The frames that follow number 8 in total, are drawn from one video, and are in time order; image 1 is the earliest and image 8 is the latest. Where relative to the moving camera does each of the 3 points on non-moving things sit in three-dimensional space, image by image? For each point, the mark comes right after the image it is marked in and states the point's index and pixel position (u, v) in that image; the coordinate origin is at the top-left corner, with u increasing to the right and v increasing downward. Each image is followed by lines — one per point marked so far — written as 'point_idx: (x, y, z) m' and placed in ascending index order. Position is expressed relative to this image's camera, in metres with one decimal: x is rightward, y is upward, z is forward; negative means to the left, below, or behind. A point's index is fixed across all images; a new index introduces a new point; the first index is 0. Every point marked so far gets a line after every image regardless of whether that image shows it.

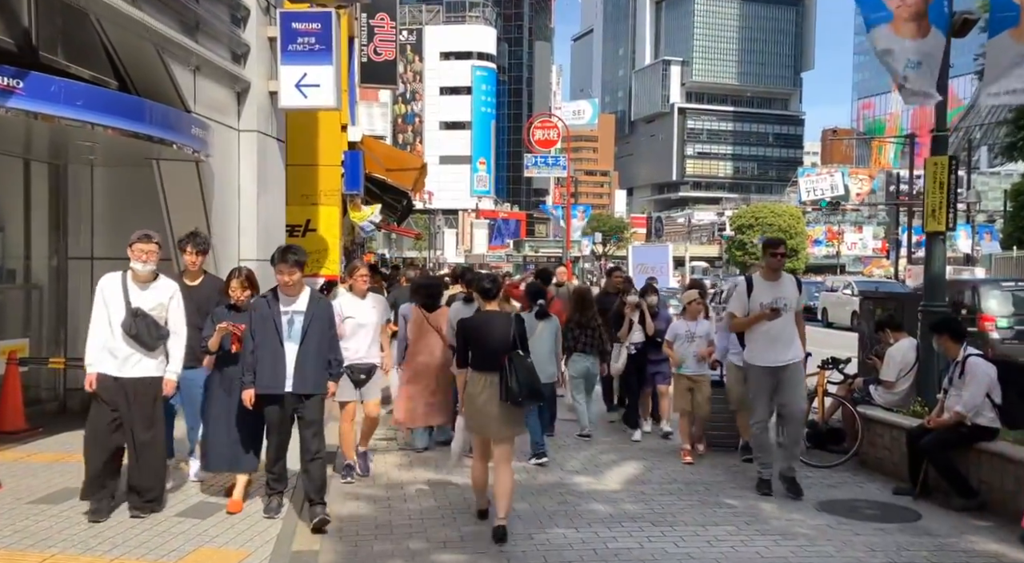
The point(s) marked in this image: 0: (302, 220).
0: (-3.9, +1.2, +16.0) m
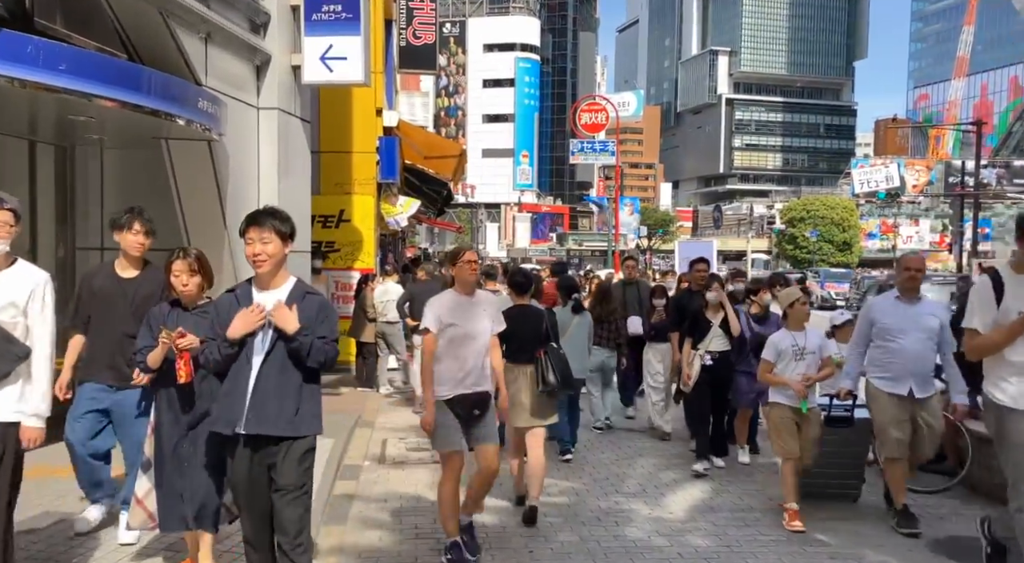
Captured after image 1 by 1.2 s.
0: (-3.1, +1.3, +15.1) m
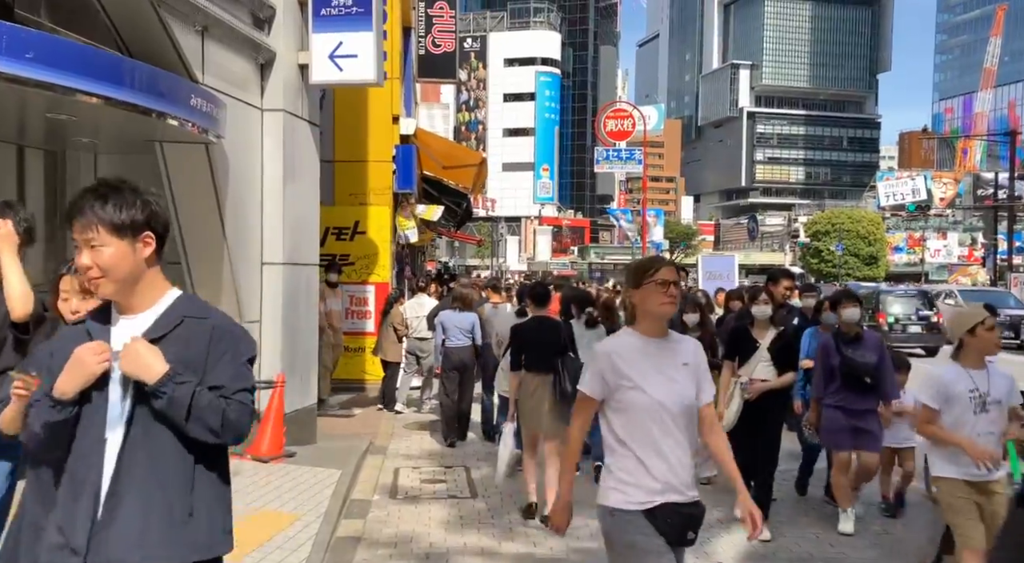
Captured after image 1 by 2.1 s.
0: (-2.7, +1.0, +14.4) m
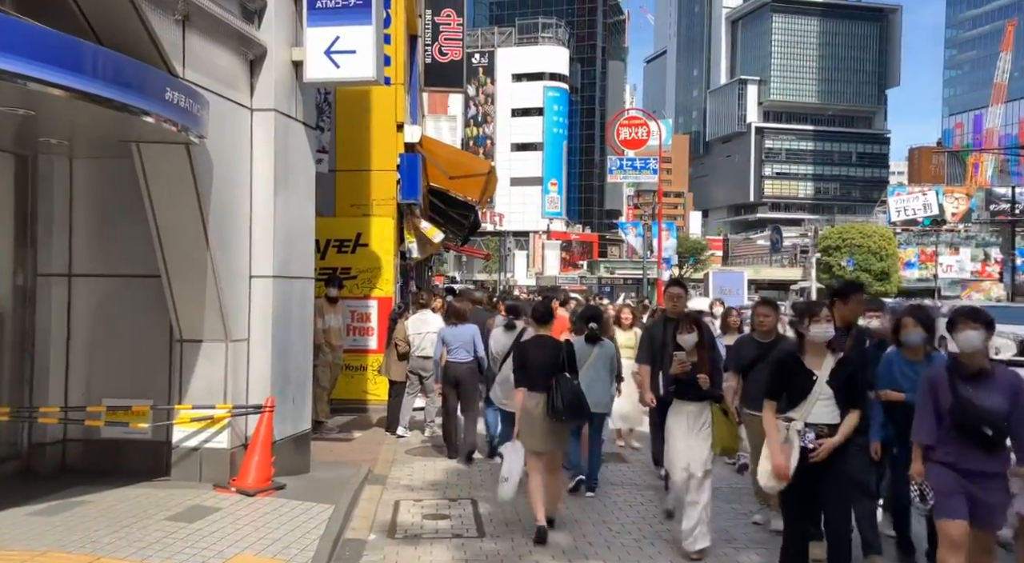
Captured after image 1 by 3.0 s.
0: (-2.6, +0.8, +13.7) m
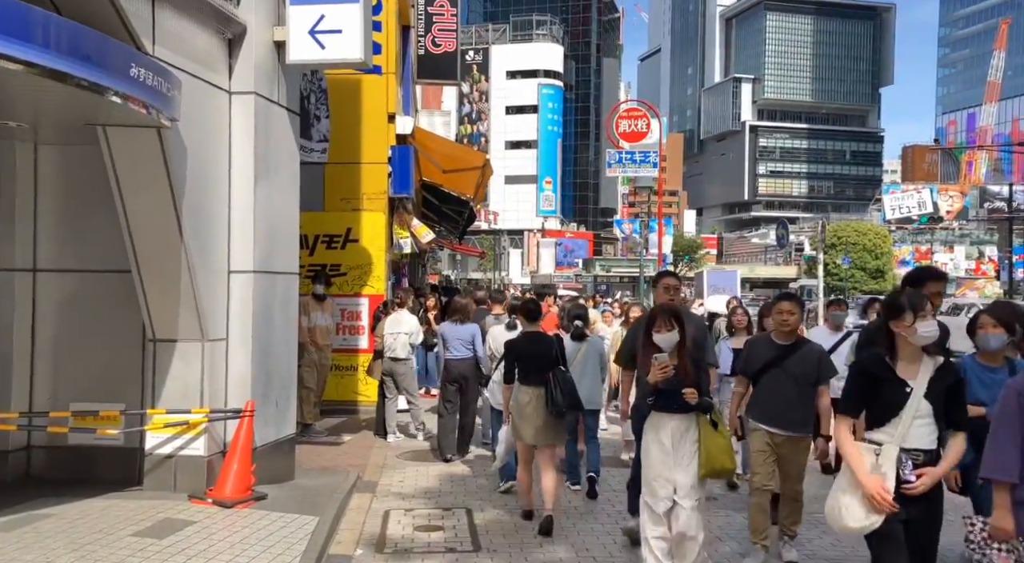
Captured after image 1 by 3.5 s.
0: (-2.6, +0.8, +13.2) m
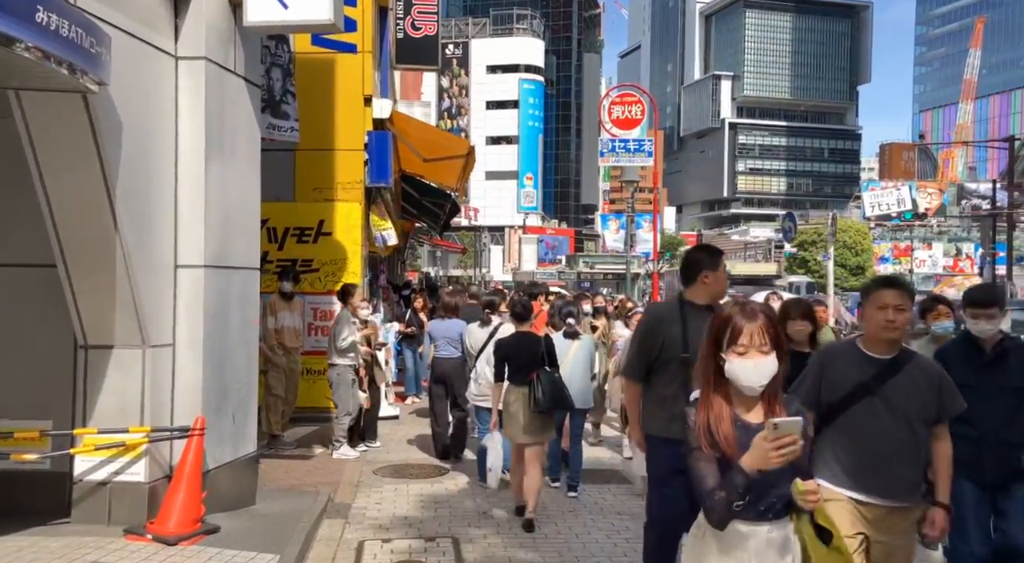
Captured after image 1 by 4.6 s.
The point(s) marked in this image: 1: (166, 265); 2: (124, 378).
0: (-2.8, +0.9, +12.2) m
1: (-2.5, +0.1, +6.3) m
2: (-2.7, -0.7, +6.0) m
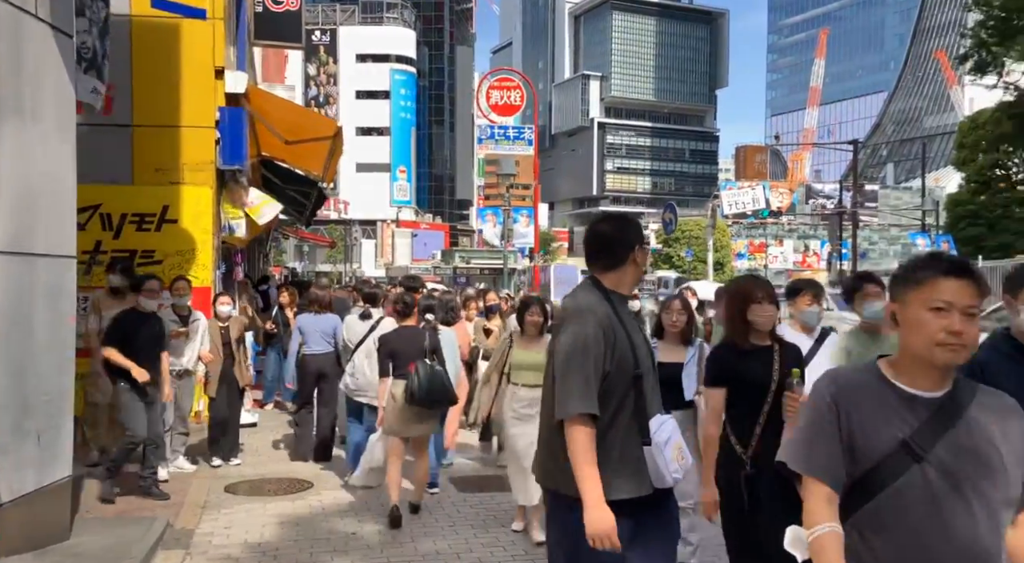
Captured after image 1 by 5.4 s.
0: (-4.5, +1.0, +10.8) m
1: (-3.3, +0.2, +5.0) m
2: (-3.4, -0.6, +4.7) m
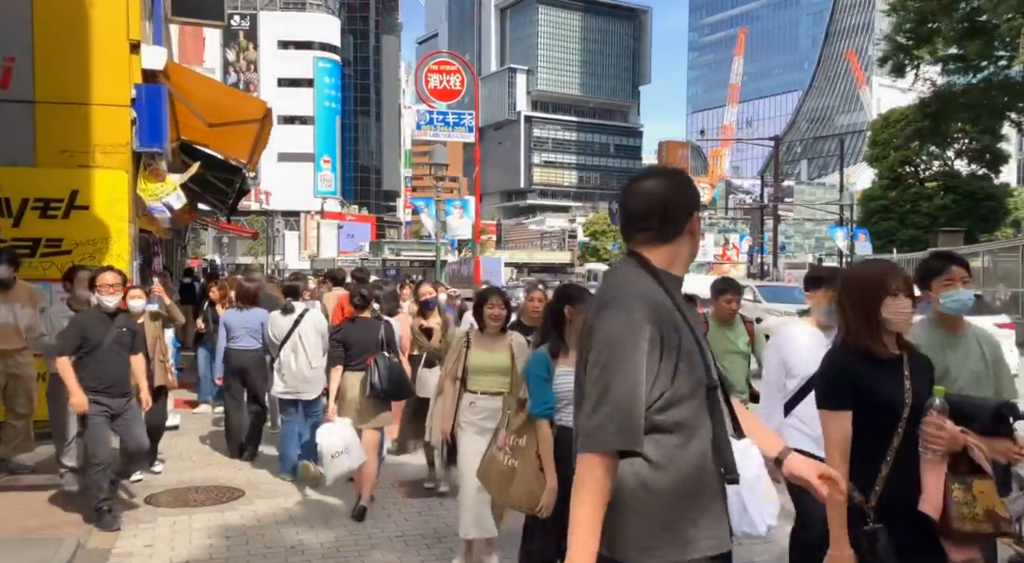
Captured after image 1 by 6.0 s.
0: (-5.1, +1.1, +9.8) m
1: (-3.5, +0.2, +4.2) m
2: (-3.6, -0.6, +3.9) m
